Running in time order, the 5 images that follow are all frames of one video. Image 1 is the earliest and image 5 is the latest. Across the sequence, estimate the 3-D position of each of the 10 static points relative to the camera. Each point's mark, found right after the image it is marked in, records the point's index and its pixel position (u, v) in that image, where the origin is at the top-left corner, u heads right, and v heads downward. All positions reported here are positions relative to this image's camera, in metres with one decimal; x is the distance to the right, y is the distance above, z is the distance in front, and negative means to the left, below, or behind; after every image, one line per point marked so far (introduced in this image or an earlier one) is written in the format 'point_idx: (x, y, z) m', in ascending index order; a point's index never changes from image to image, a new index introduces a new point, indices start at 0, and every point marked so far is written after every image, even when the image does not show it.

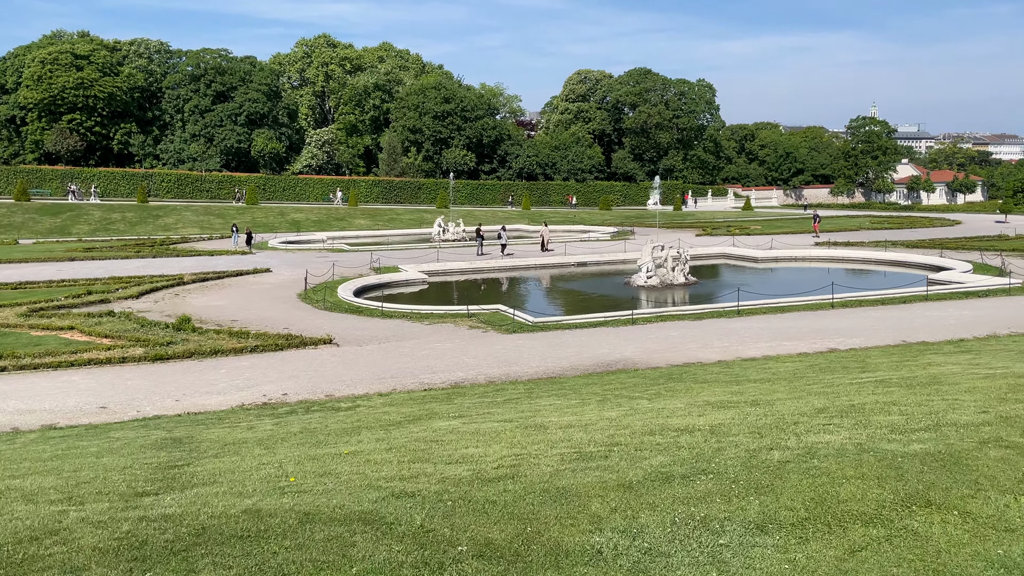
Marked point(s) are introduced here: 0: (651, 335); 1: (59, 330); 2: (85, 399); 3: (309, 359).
0: (+2.7, -0.9, +15.3) m
1: (-9.2, -0.8, +16.3) m
2: (-5.4, -1.4, +10.2) m
3: (-3.2, -1.1, +12.7) m
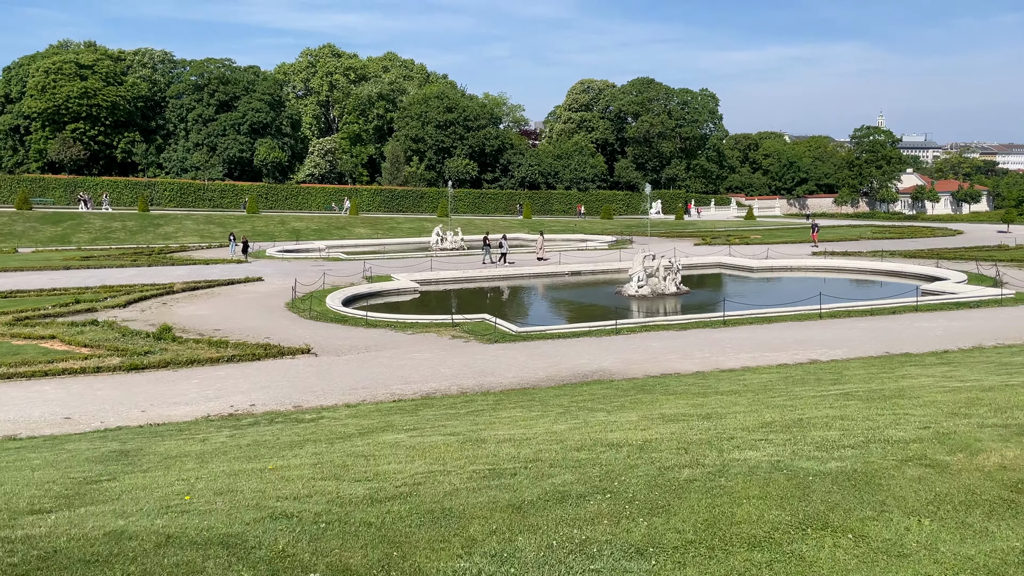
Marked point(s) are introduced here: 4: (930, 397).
0: (+2.3, -1.1, +15.2) m
1: (-9.6, -1.0, +16.2) m
2: (-5.8, -1.5, +10.1) m
3: (-3.6, -1.3, +12.6) m
4: (+3.6, -0.9, +7.0) m
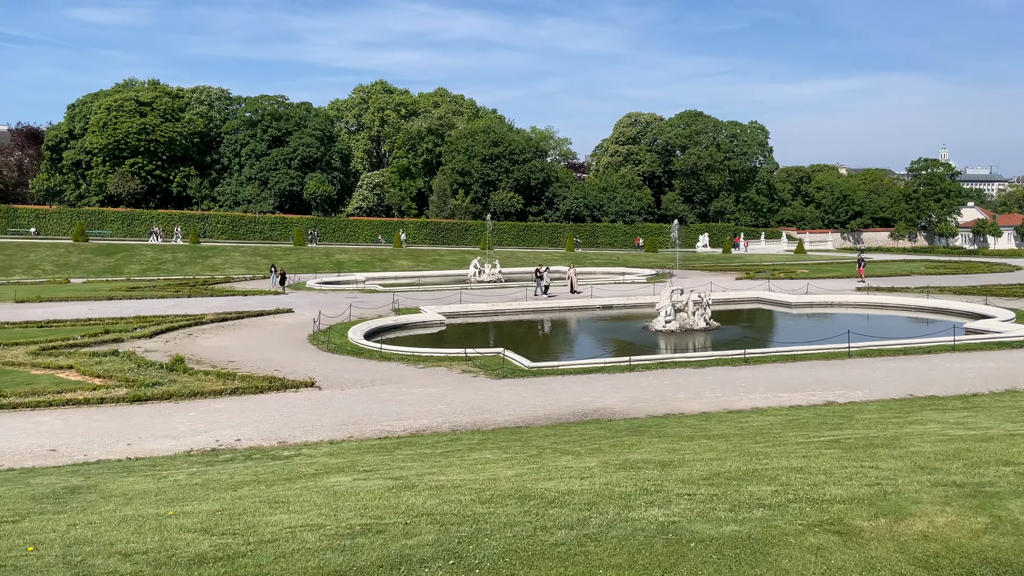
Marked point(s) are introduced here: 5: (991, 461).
0: (+2.4, -1.8, +14.7) m
1: (-9.3, -1.7, +16.5) m
2: (-6.0, -1.9, +10.1) m
3: (-3.6, -1.8, +12.5) m
4: (+3.3, -1.3, +6.5) m
5: (+3.4, -1.2, +5.6) m
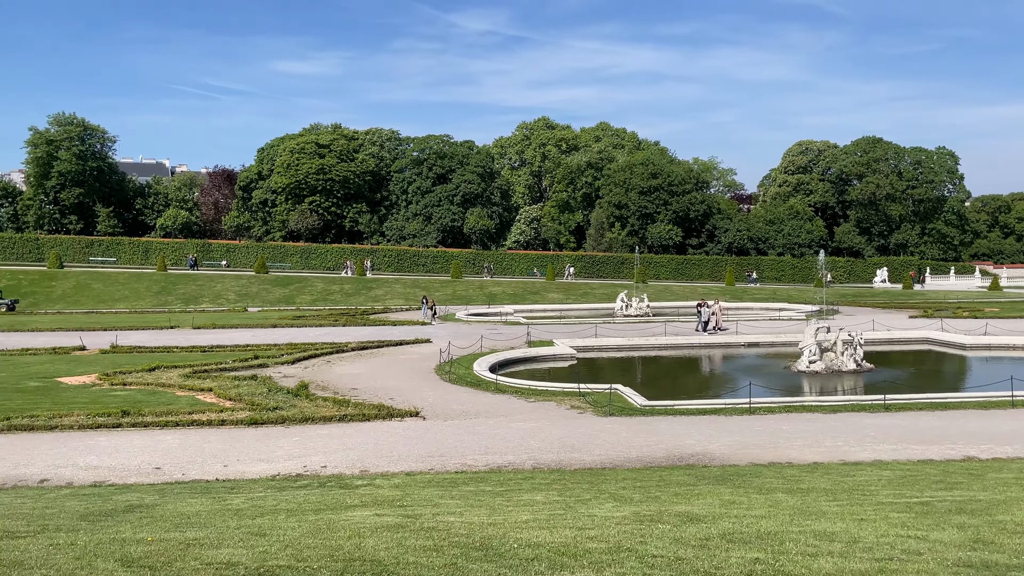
0: (+4.3, -2.4, +13.8) m
1: (-6.9, -2.3, +17.8) m
2: (-4.9, -2.3, +10.9) m
3: (-2.1, -2.3, +12.8) m
4: (+3.4, -1.6, +5.5) m
5: (+3.4, -1.5, +4.7) m
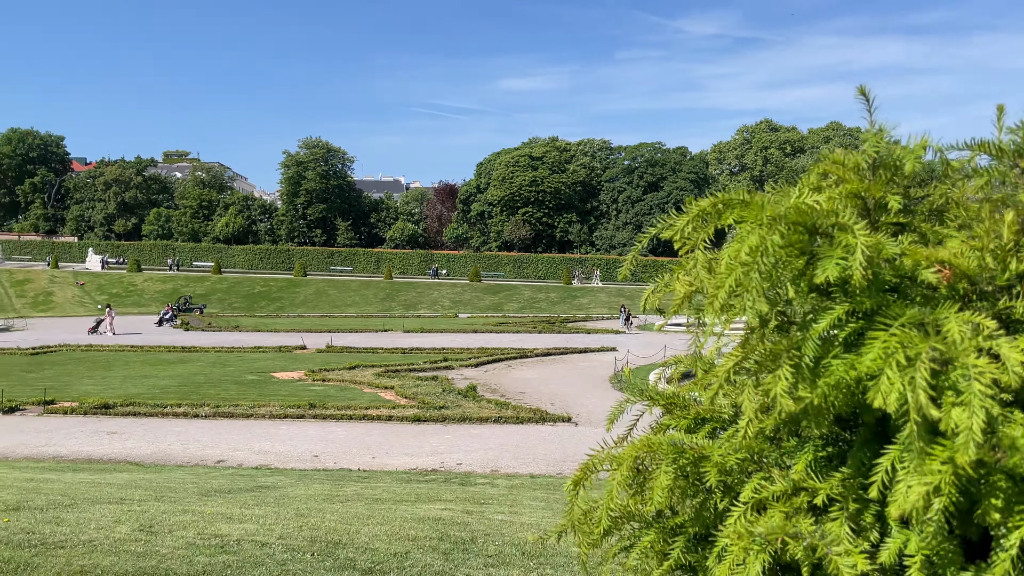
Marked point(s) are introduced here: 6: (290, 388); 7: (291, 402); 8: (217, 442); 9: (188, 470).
0: (+6.6, -2.6, +12.3) m
1: (-3.1, -2.4, +19.2) m
2: (-3.0, -2.4, +12.0) m
3: (+0.2, -2.4, +13.1) m
4: (+3.6, -1.6, +4.6) m
5: (+3.4, -1.5, +3.8) m
6: (-5.4, -2.4, +19.5) m
7: (-4.7, -2.4, +16.9) m
8: (-4.6, -2.4, +12.5) m
9: (-4.0, -2.2, +9.7) m
